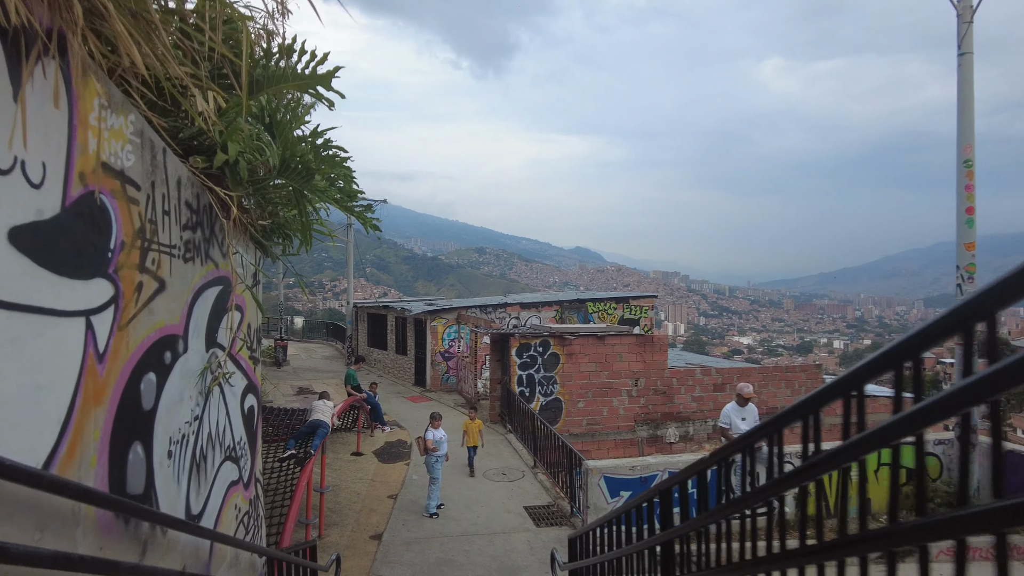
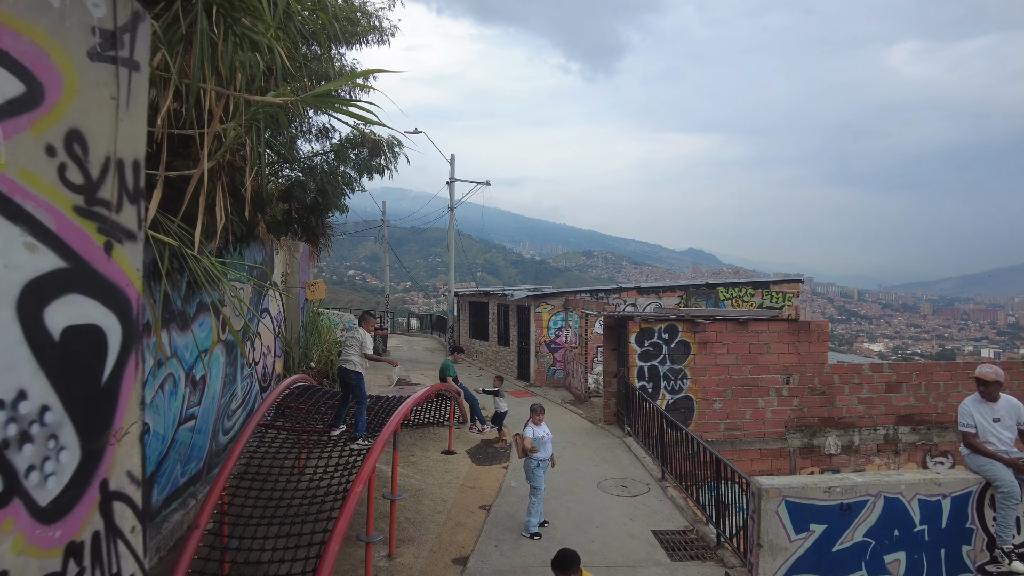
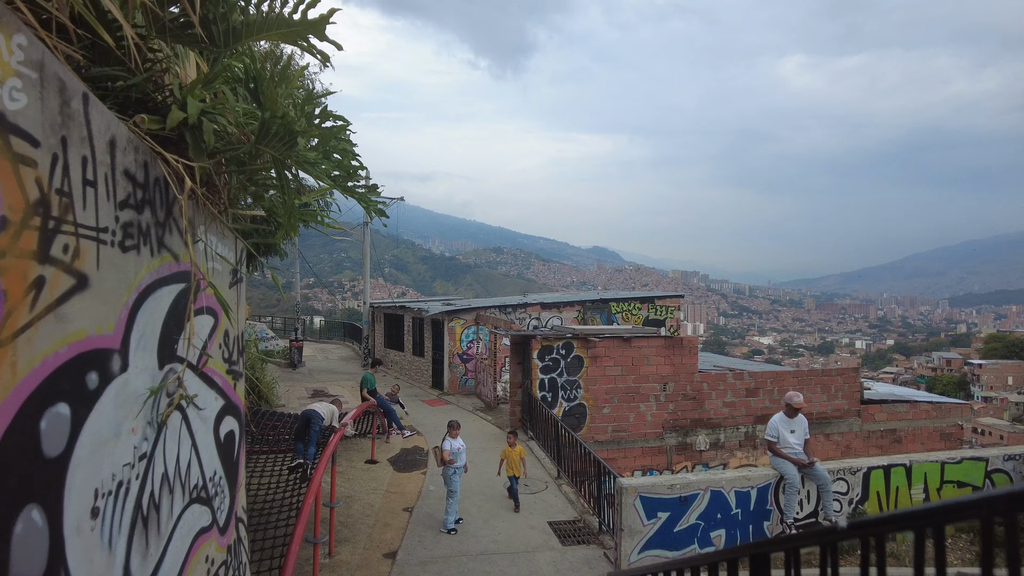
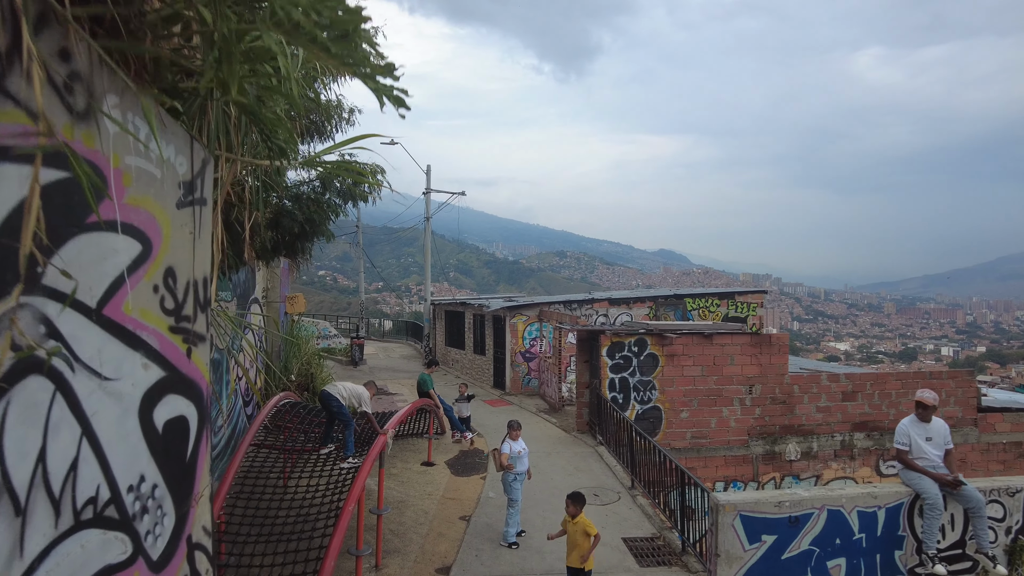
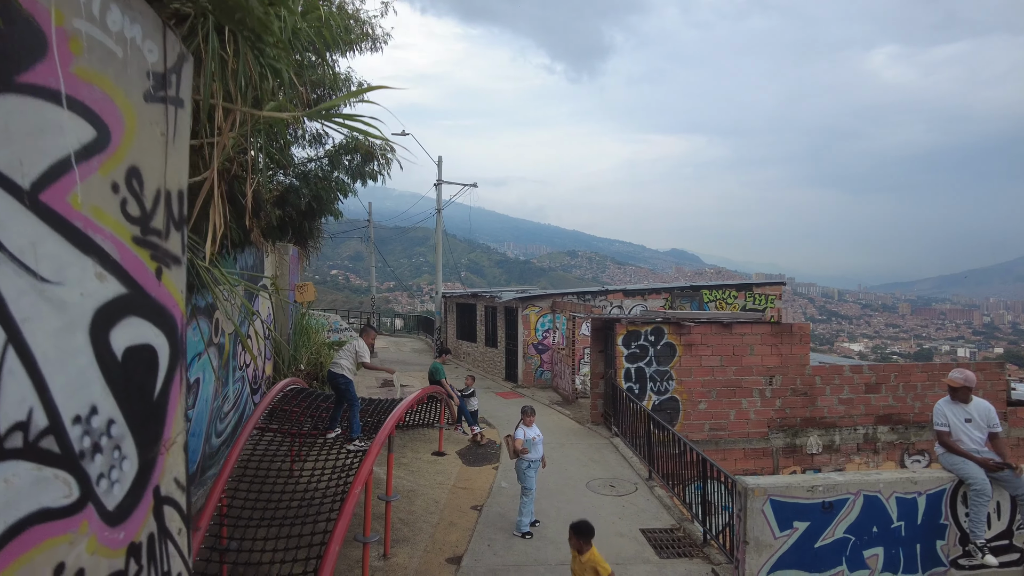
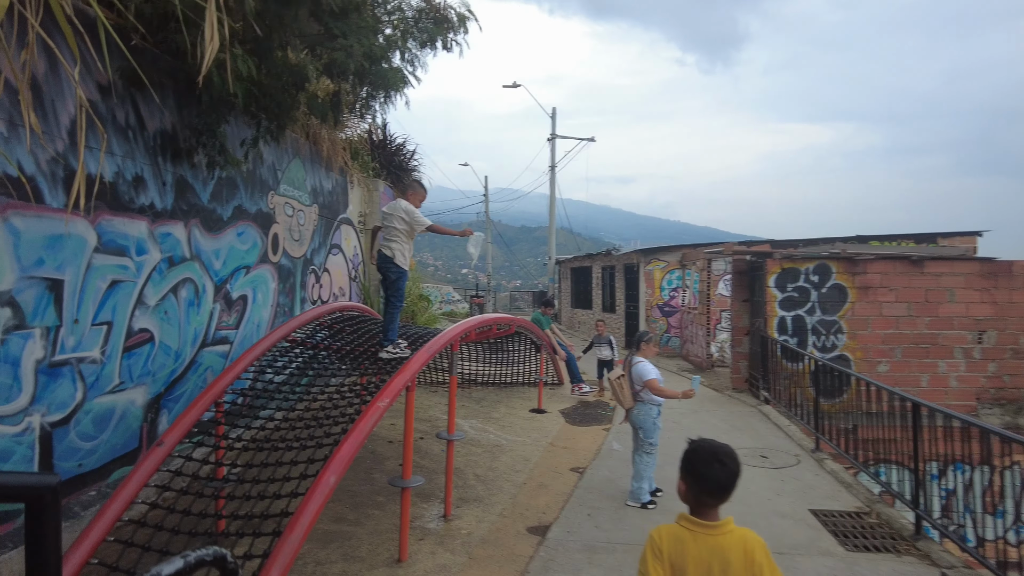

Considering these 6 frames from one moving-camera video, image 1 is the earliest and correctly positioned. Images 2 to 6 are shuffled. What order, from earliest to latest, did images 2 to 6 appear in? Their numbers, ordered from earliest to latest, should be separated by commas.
3, 4, 5, 2, 6
